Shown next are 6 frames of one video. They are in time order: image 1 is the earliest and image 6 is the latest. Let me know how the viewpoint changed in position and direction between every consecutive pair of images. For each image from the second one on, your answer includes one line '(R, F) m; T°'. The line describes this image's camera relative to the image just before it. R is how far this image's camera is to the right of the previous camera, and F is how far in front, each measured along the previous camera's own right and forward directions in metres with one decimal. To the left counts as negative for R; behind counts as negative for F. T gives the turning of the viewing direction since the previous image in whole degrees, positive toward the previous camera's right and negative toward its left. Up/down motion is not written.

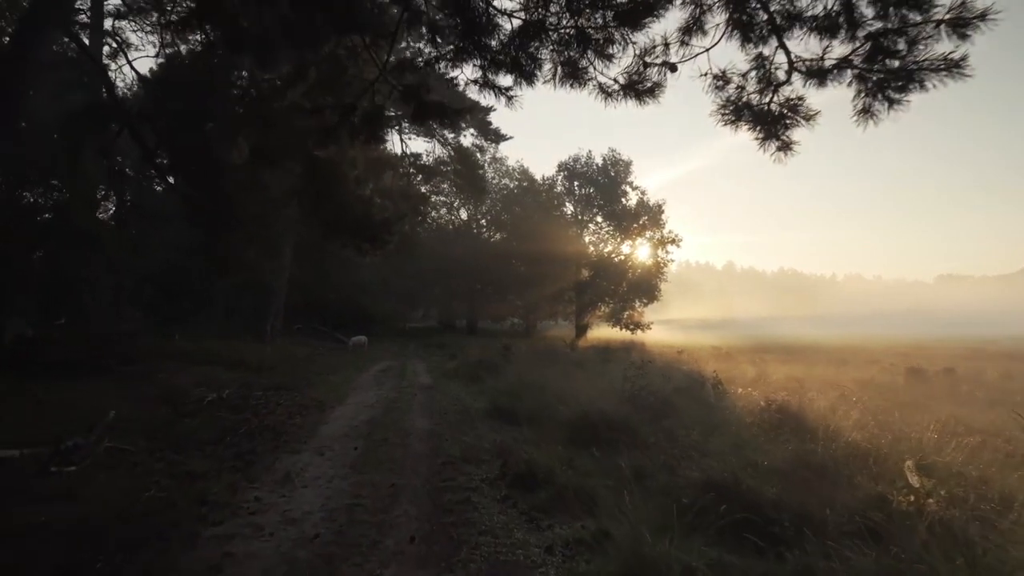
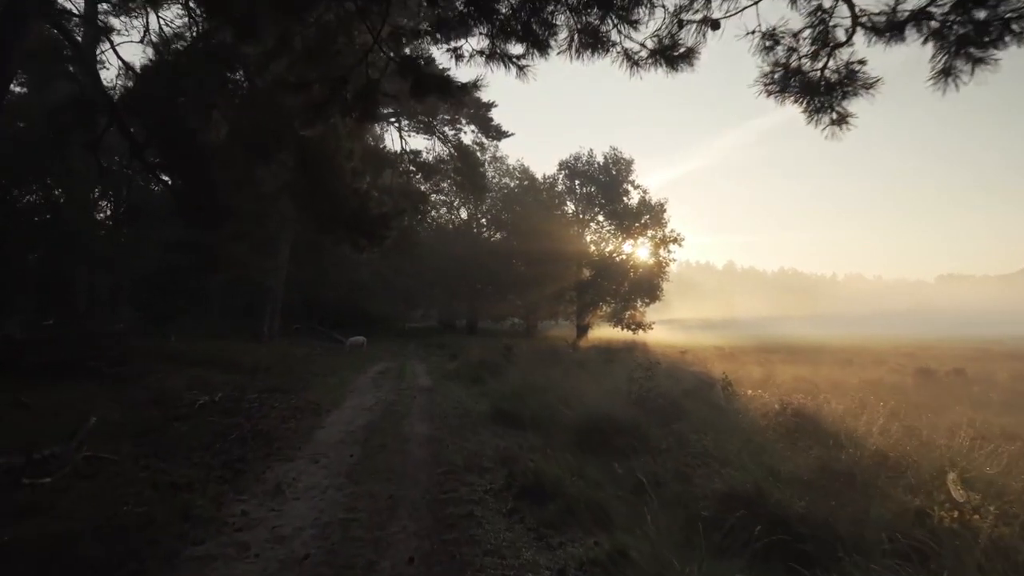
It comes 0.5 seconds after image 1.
(-0.1, +0.5) m; 0°
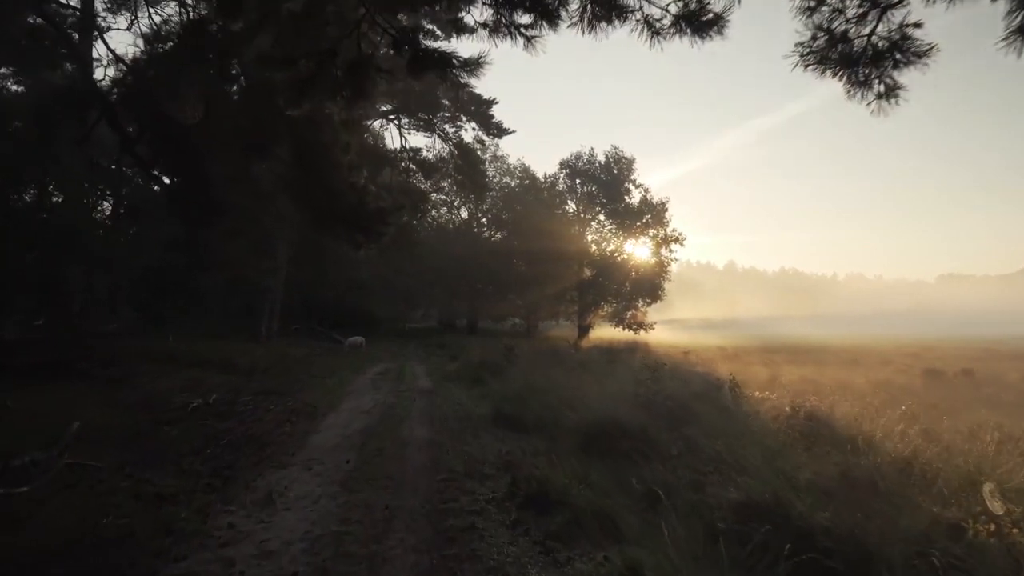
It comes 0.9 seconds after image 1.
(0.0, +0.4) m; 0°
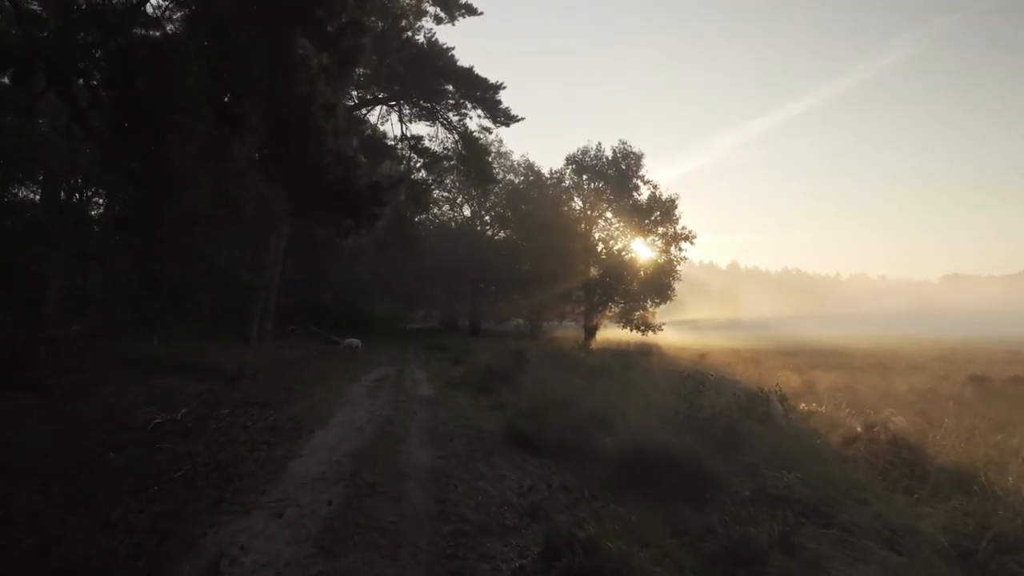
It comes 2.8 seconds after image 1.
(-0.3, +1.9) m; 0°
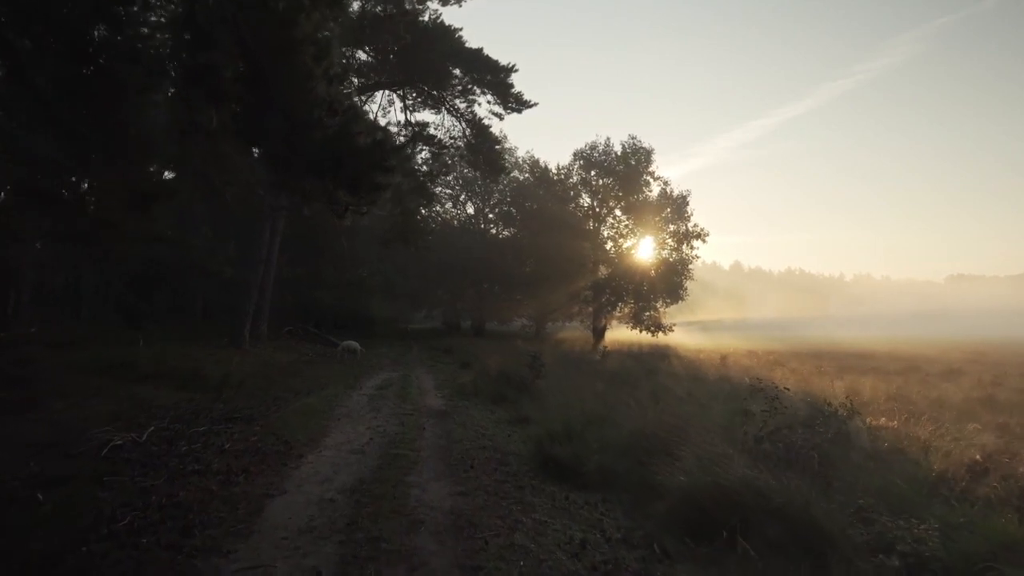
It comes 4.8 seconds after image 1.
(-0.5, +1.9) m; 0°
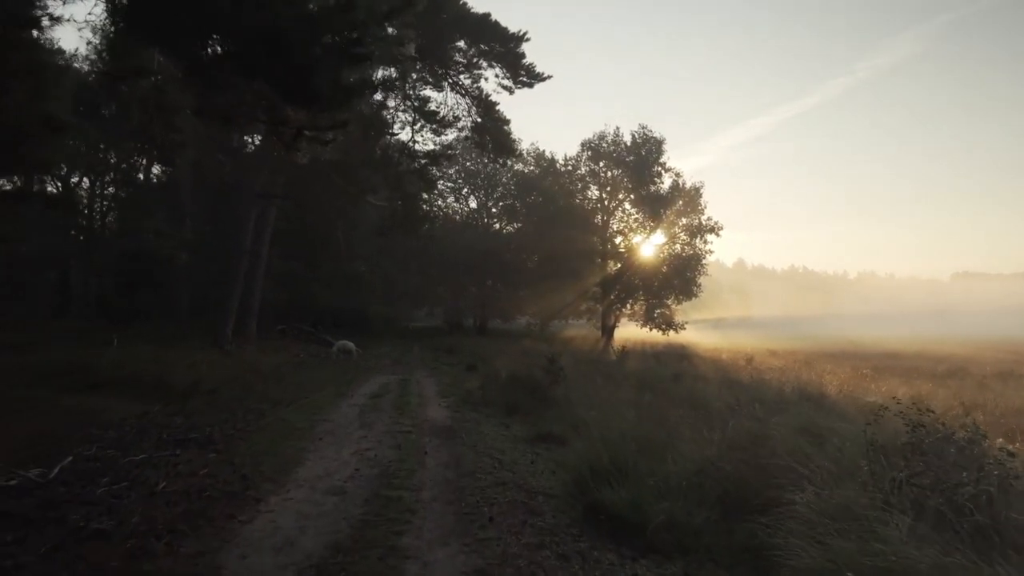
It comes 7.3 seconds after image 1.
(-0.4, +2.5) m; 0°
